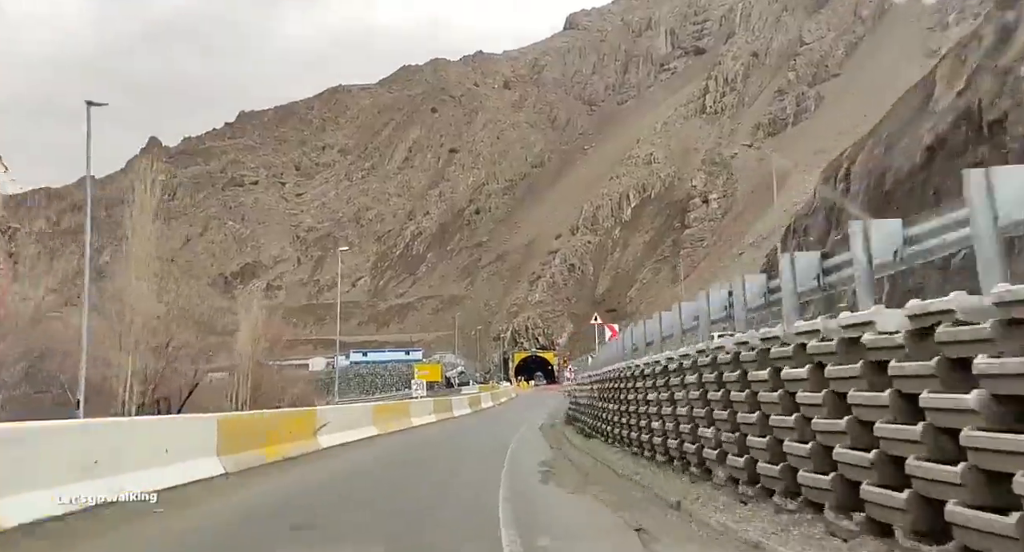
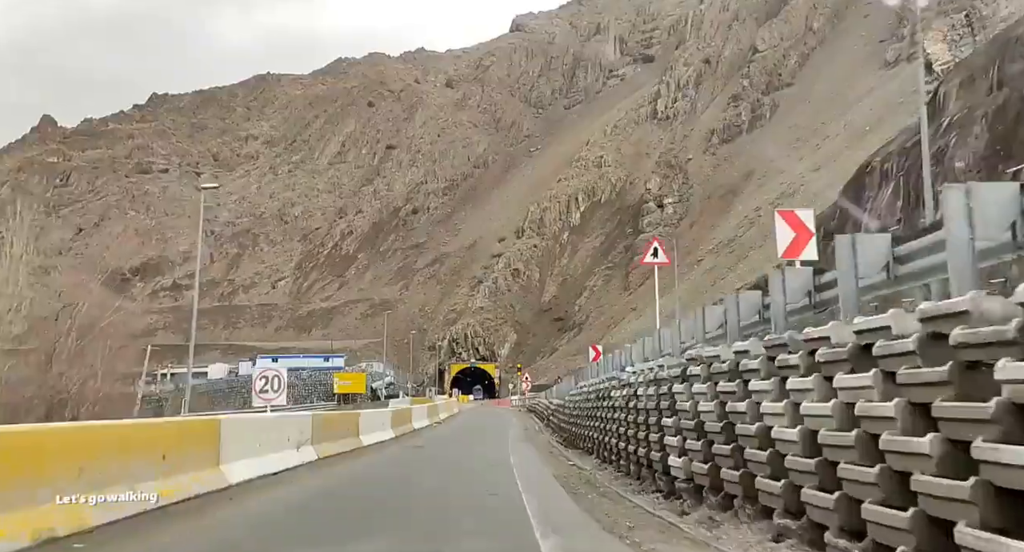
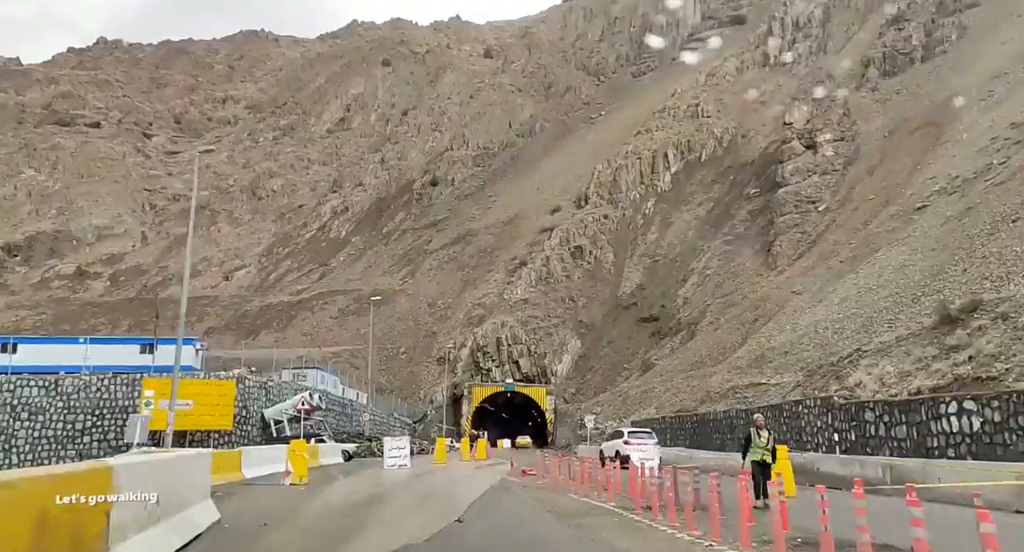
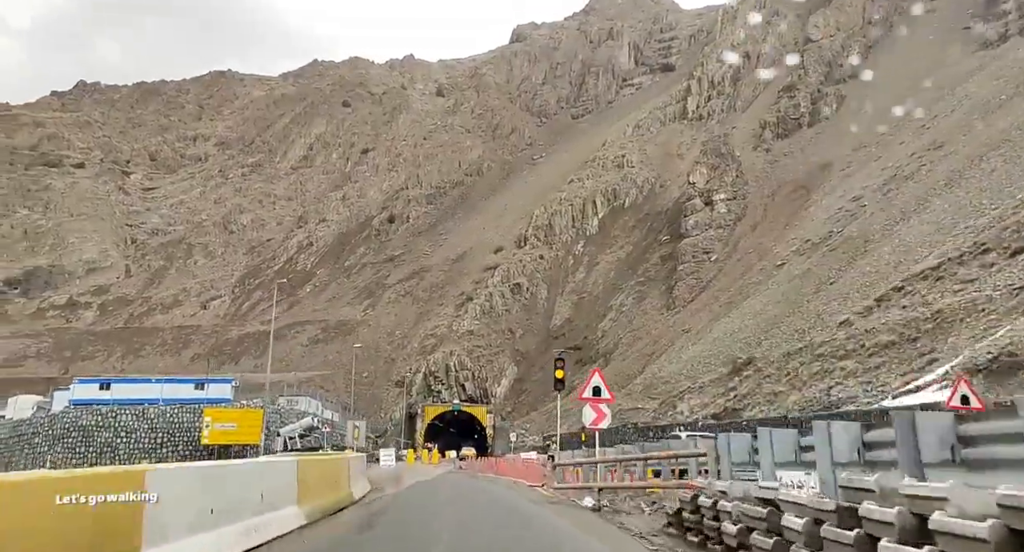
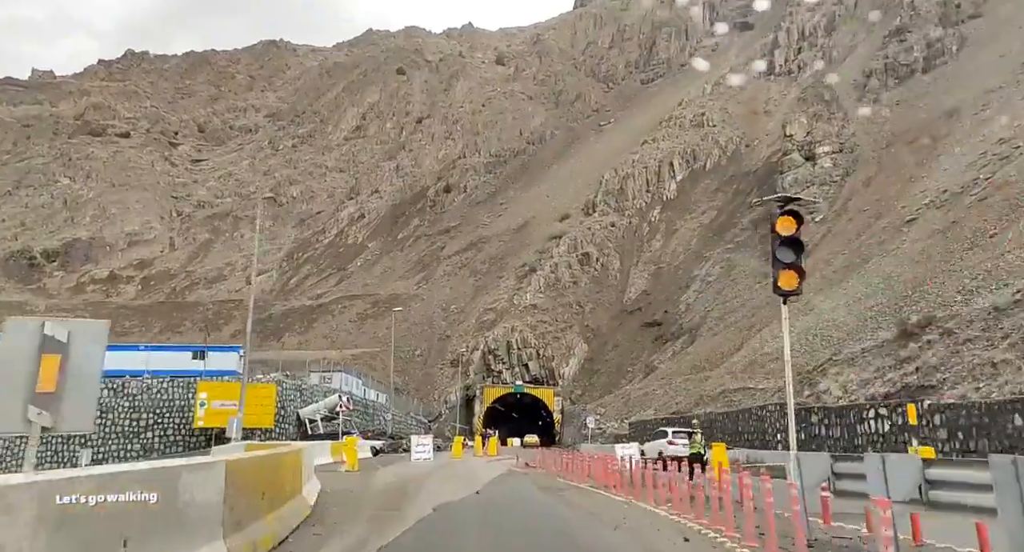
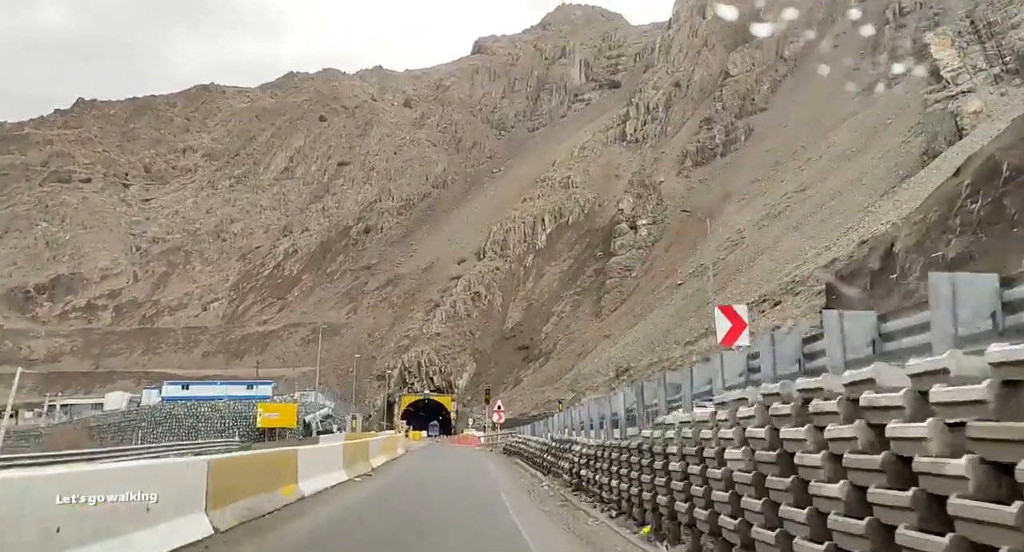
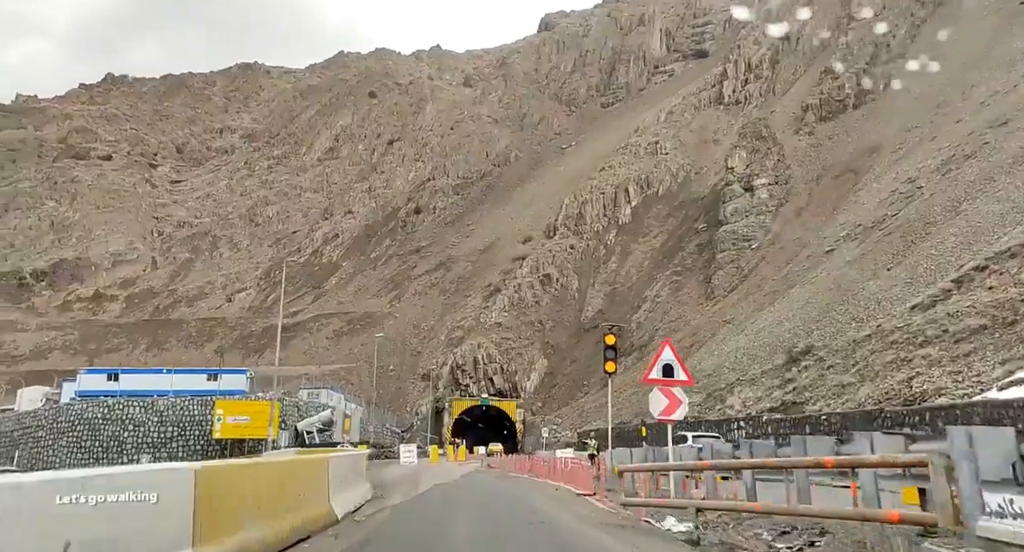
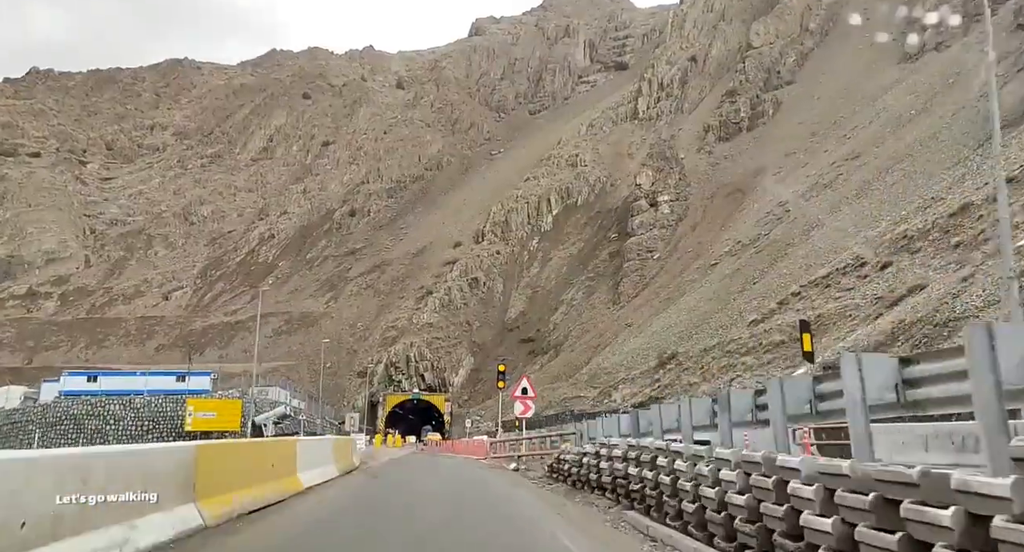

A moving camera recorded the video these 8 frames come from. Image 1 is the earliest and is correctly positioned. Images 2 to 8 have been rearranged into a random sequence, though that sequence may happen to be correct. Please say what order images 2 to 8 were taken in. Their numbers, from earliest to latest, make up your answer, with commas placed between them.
2, 6, 8, 4, 7, 5, 3
